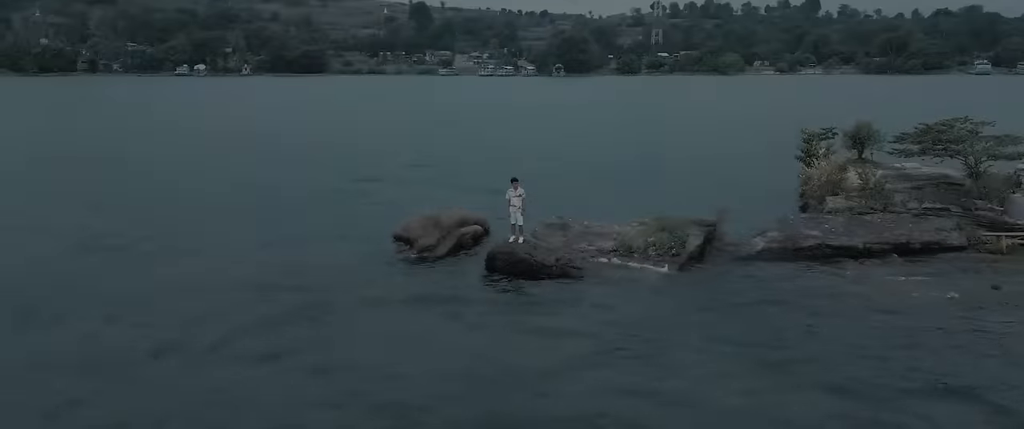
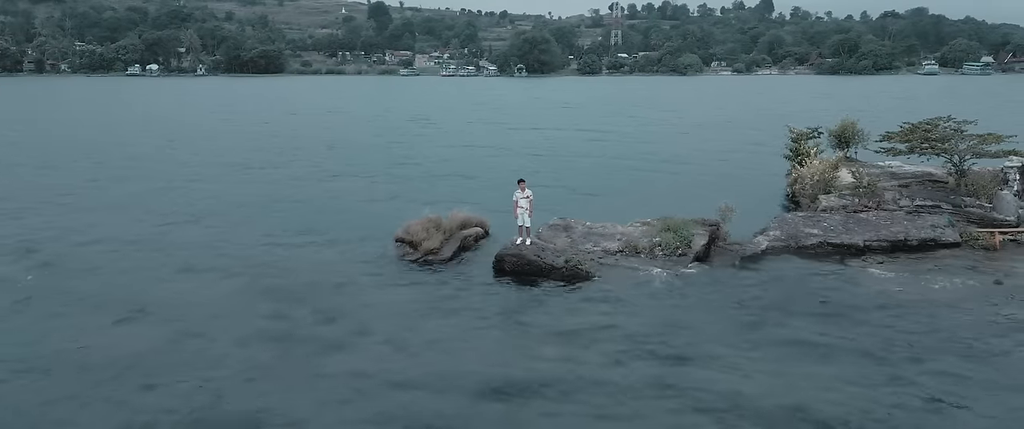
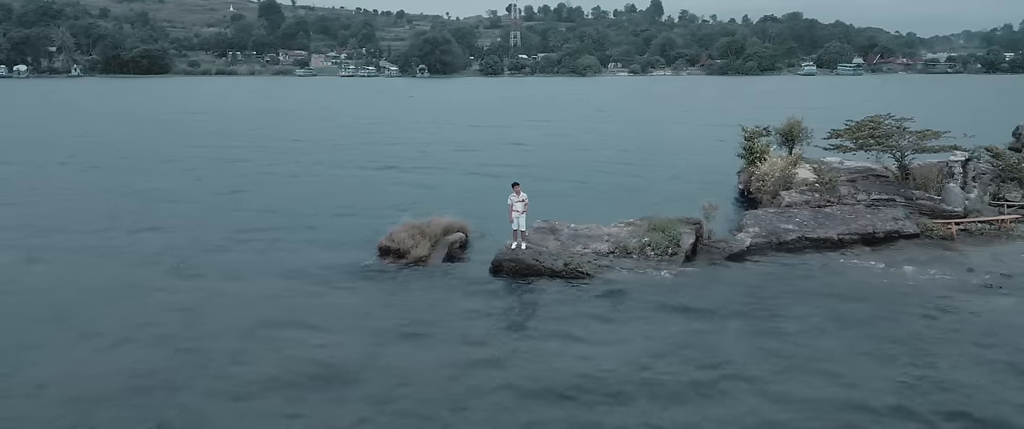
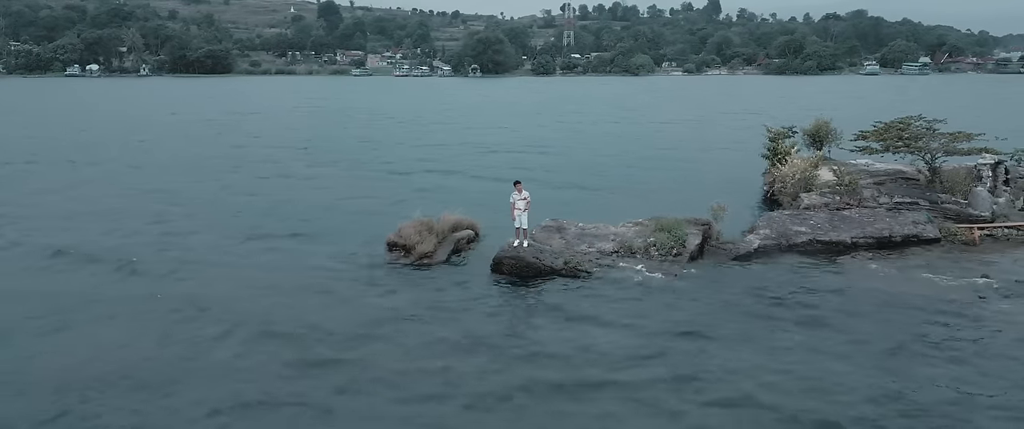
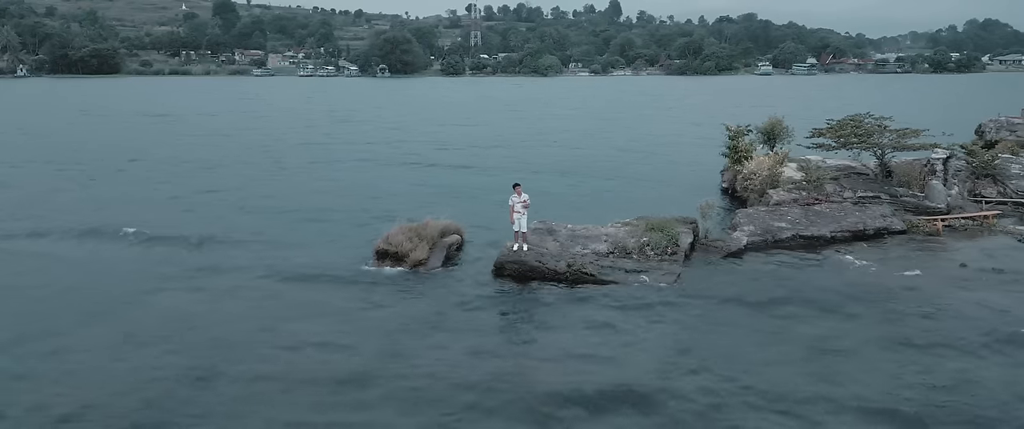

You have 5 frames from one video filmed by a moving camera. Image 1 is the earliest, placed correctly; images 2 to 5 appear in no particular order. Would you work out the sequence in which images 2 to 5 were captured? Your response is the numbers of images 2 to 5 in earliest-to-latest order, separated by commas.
2, 4, 3, 5
